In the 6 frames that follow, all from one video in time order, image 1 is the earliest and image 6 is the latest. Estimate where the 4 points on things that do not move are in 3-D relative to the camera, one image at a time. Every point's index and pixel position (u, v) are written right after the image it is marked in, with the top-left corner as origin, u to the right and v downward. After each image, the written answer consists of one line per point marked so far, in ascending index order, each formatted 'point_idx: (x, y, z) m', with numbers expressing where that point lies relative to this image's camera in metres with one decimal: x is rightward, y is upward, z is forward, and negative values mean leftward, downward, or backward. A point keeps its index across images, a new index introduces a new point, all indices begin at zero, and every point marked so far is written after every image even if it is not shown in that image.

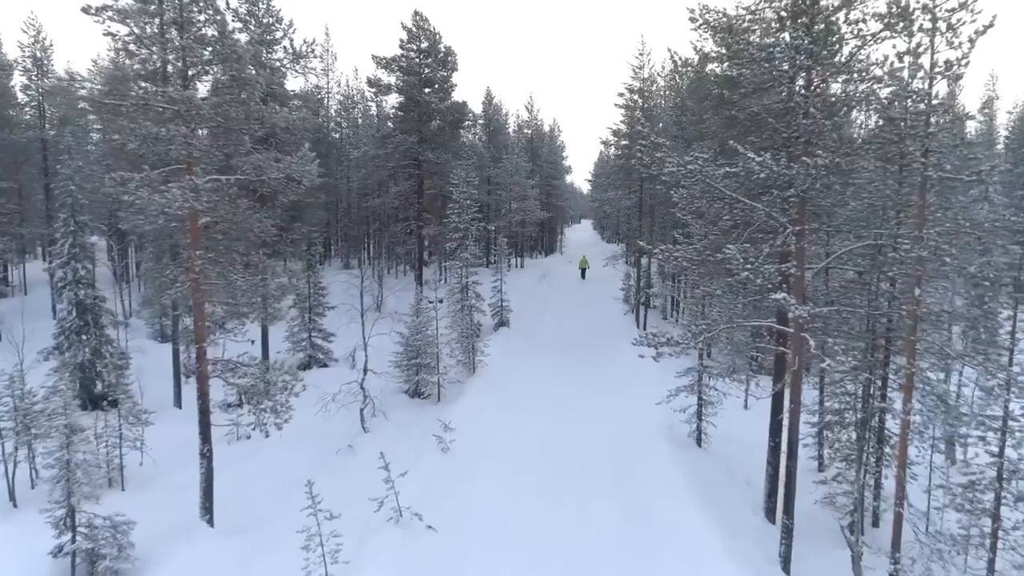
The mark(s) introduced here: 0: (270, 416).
0: (-5.0, -2.6, +12.8) m
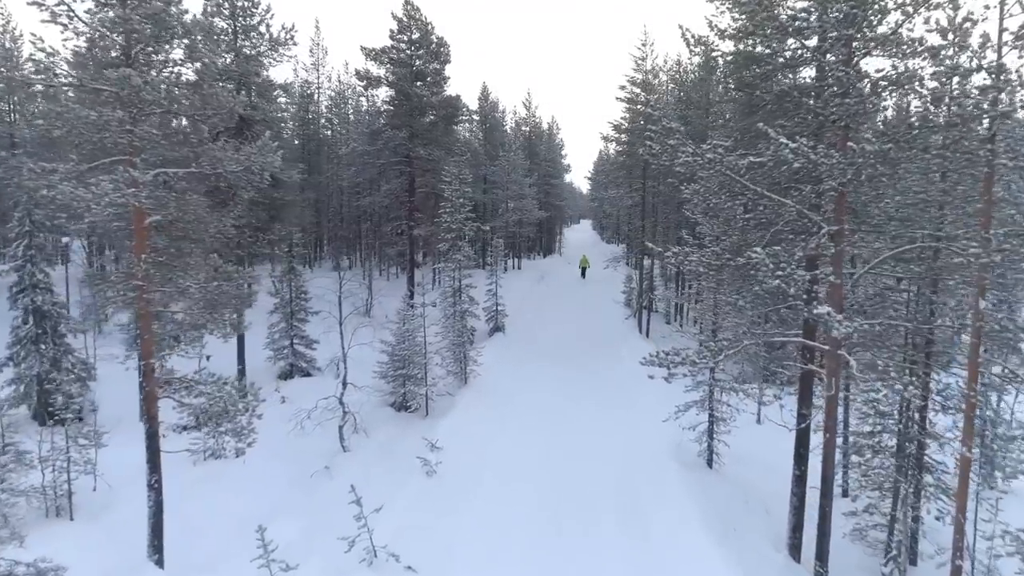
0: (-5.1, -2.8, +11.4) m
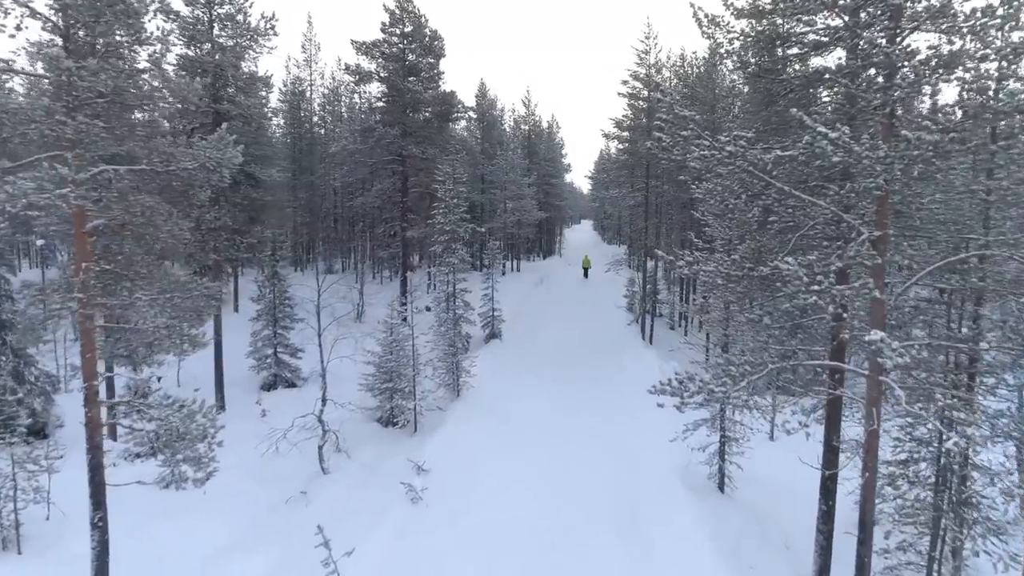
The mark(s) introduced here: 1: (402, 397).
0: (-5.3, -3.0, +10.2) m
1: (-3.0, -3.0, +16.9) m
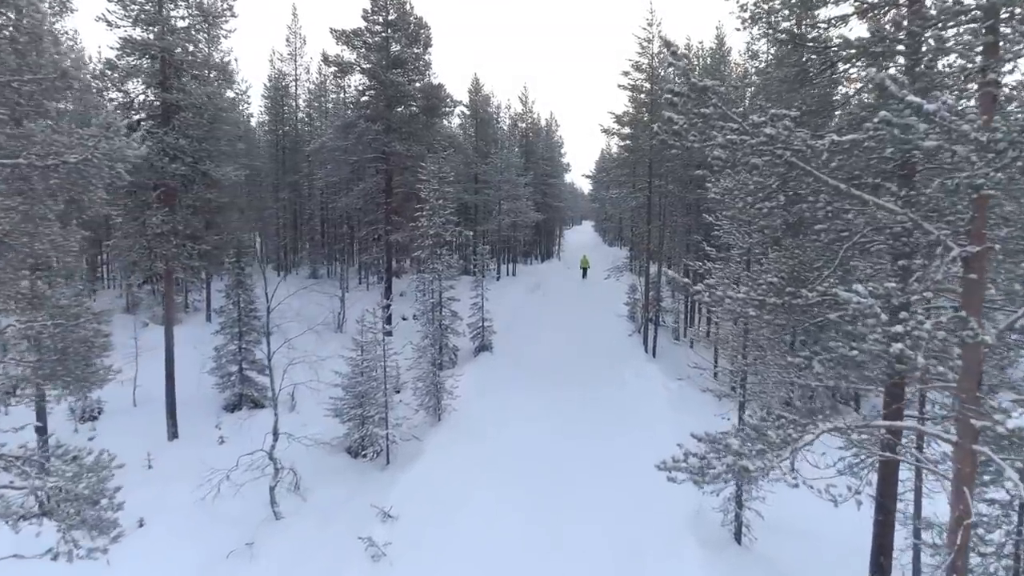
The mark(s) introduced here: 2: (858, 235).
0: (-5.6, -3.3, +8.2) m
1: (-3.3, -3.3, +14.9) m
2: (+3.4, +0.5, +5.9) m
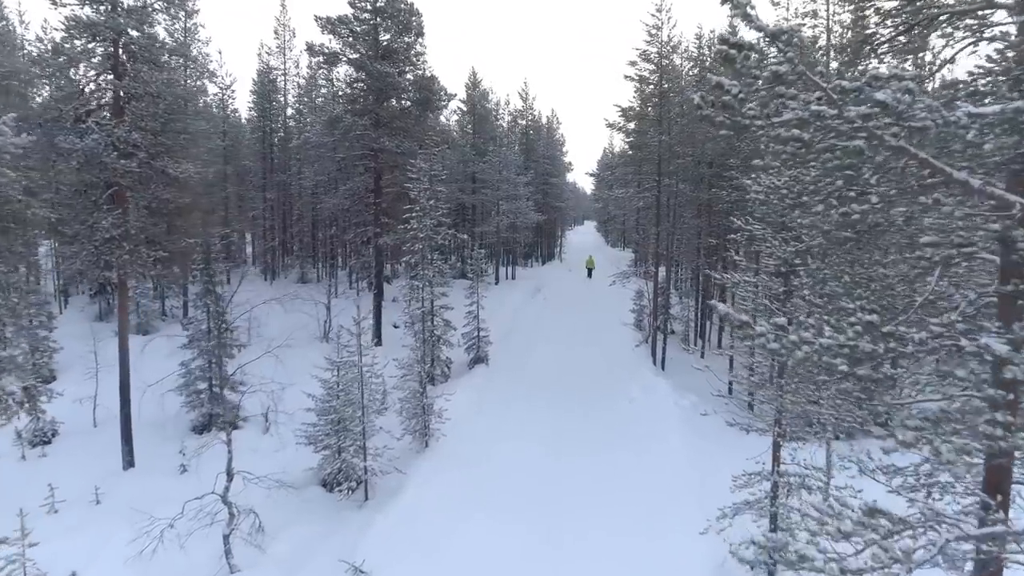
0: (-5.8, -3.5, +6.5) m
1: (-3.4, -3.5, +13.2) m
2: (+3.2, +0.2, +4.1) m
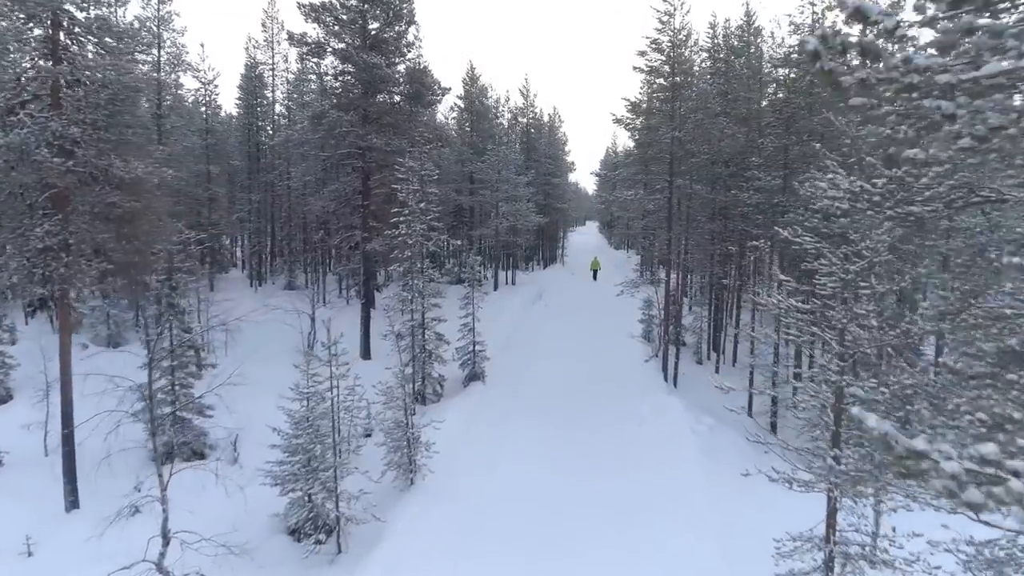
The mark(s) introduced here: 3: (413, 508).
0: (-5.9, -3.9, +4.7) m
1: (-3.5, -3.8, +11.4) m
2: (+3.1, -0.1, +2.3) m
3: (-2.0, -4.5, +12.6) m
